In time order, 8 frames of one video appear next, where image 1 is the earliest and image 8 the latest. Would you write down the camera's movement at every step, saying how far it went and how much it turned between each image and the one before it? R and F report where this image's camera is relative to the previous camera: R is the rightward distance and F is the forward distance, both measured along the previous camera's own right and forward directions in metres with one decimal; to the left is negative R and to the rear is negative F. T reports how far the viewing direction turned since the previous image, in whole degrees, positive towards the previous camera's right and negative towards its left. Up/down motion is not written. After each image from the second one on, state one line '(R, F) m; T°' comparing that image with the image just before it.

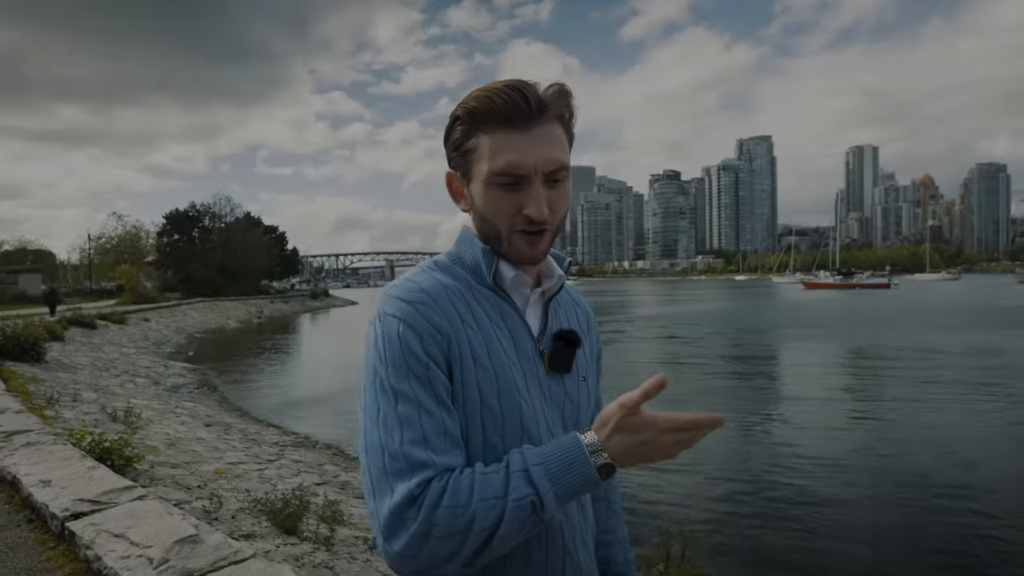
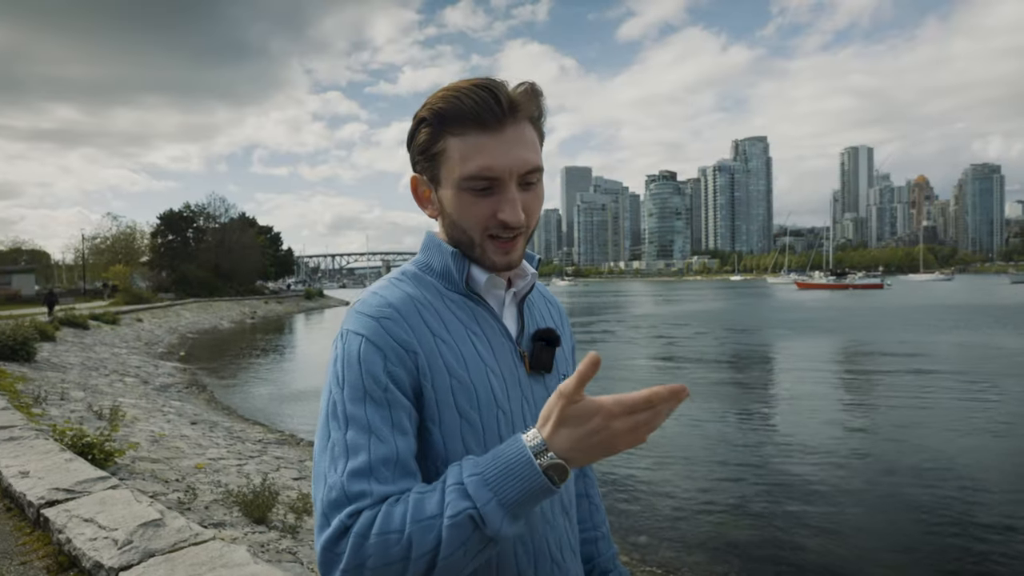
(+0.2, -0.2) m; 0°
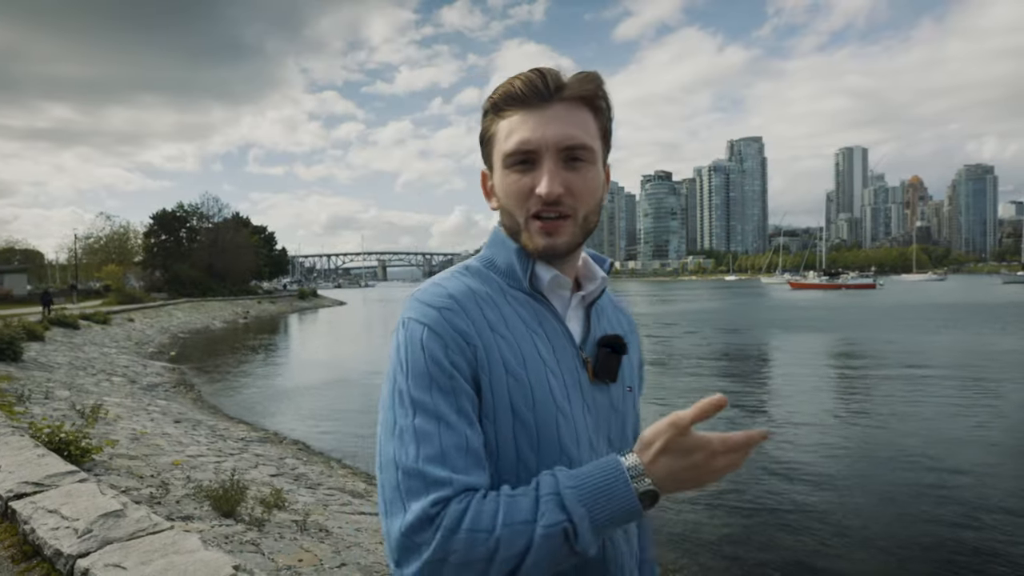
(+0.2, -0.1) m; 0°
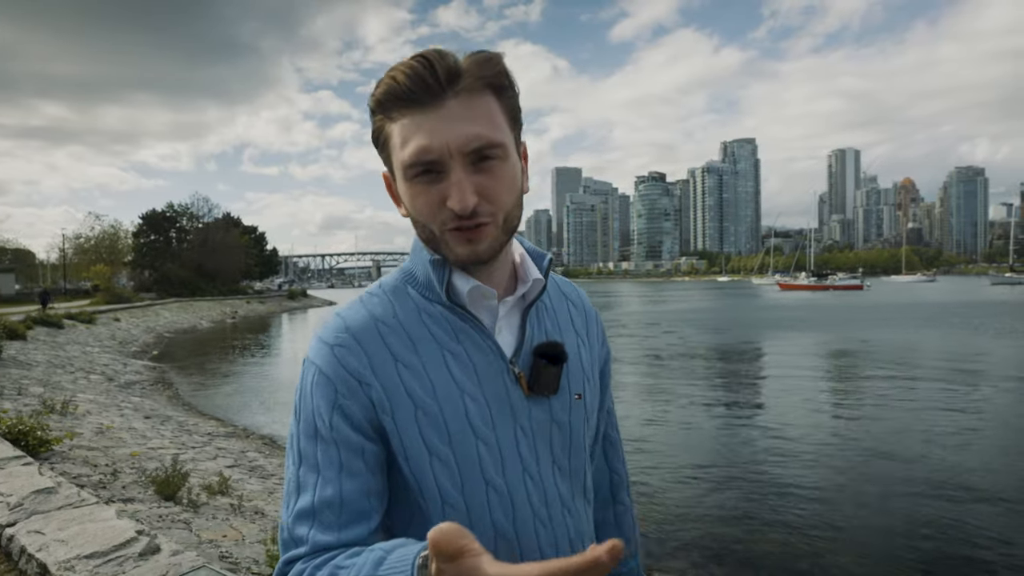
(+0.5, -0.3) m; 0°
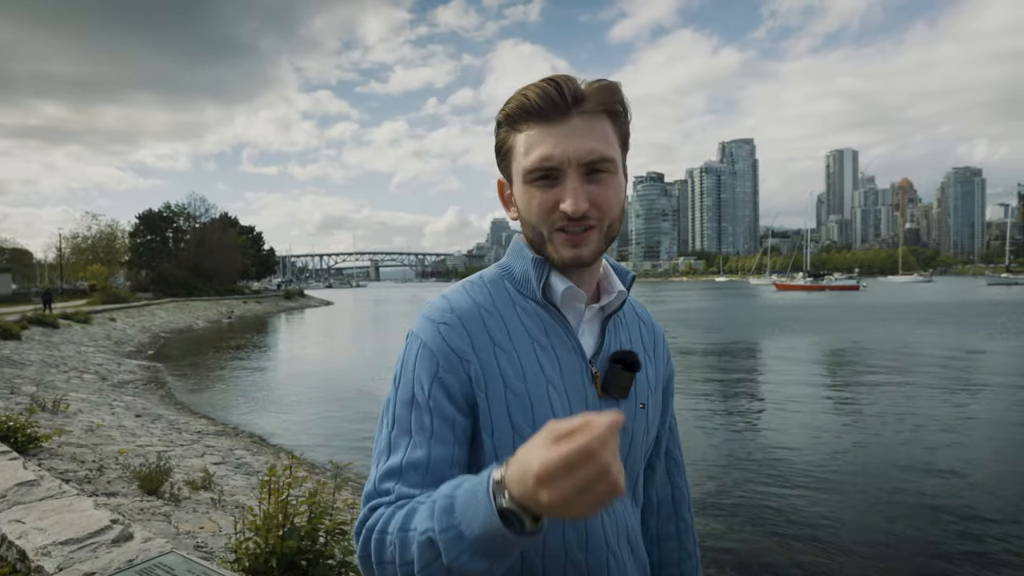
(+0.2, -0.2) m; 0°
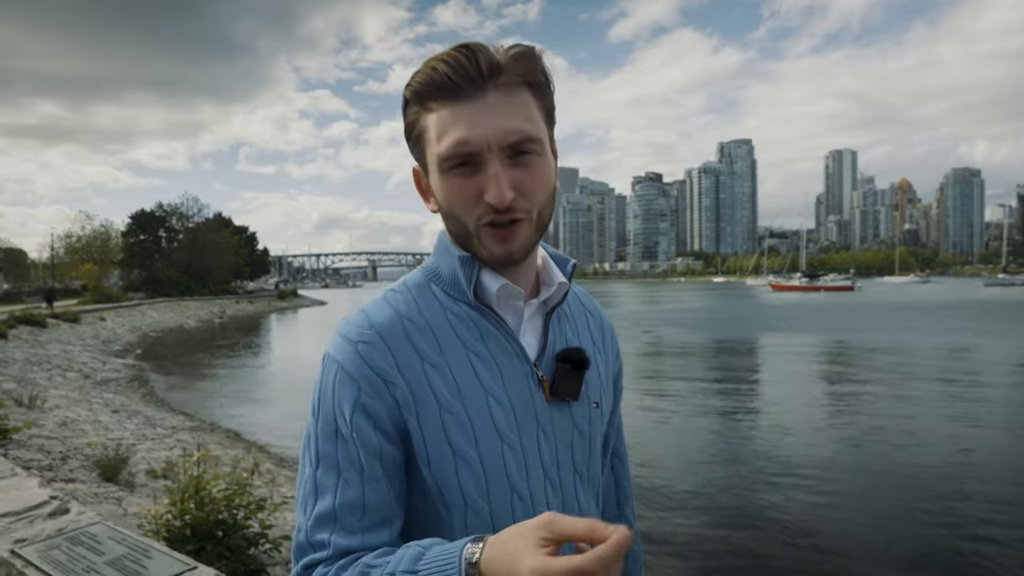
(+0.4, -0.2) m; 0°
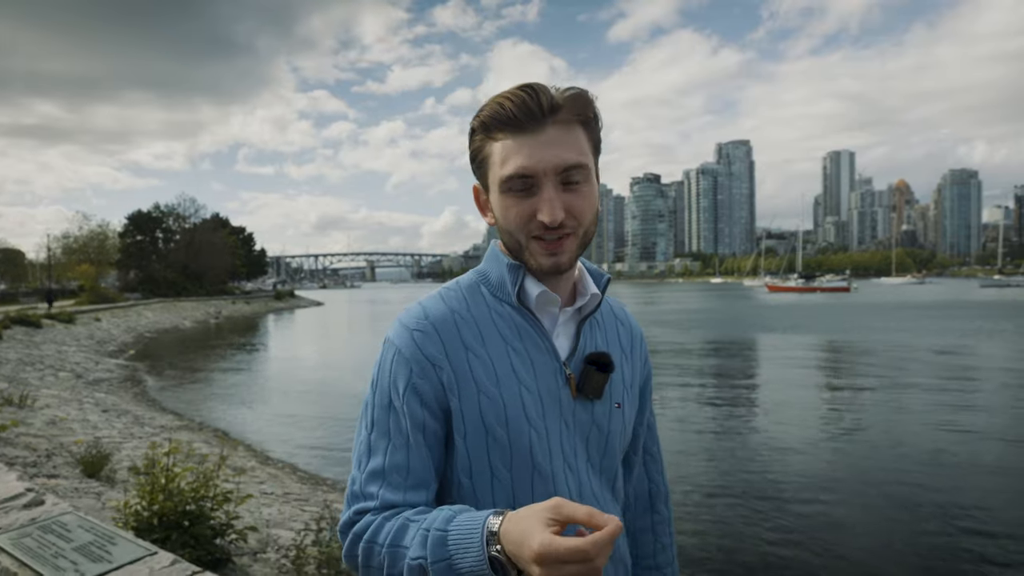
(+0.2, -0.2) m; 0°
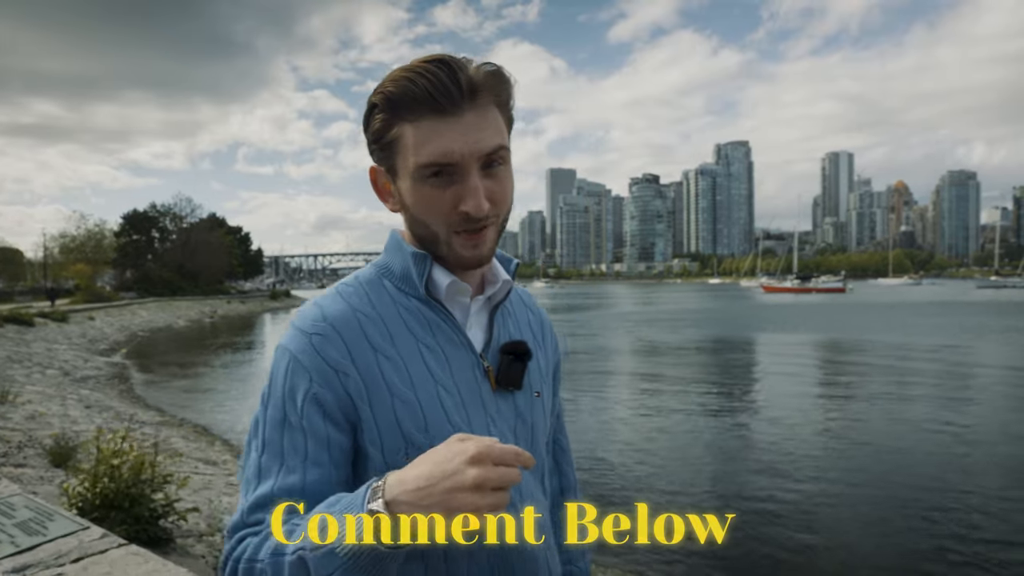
(+0.3, -0.2) m; 0°
